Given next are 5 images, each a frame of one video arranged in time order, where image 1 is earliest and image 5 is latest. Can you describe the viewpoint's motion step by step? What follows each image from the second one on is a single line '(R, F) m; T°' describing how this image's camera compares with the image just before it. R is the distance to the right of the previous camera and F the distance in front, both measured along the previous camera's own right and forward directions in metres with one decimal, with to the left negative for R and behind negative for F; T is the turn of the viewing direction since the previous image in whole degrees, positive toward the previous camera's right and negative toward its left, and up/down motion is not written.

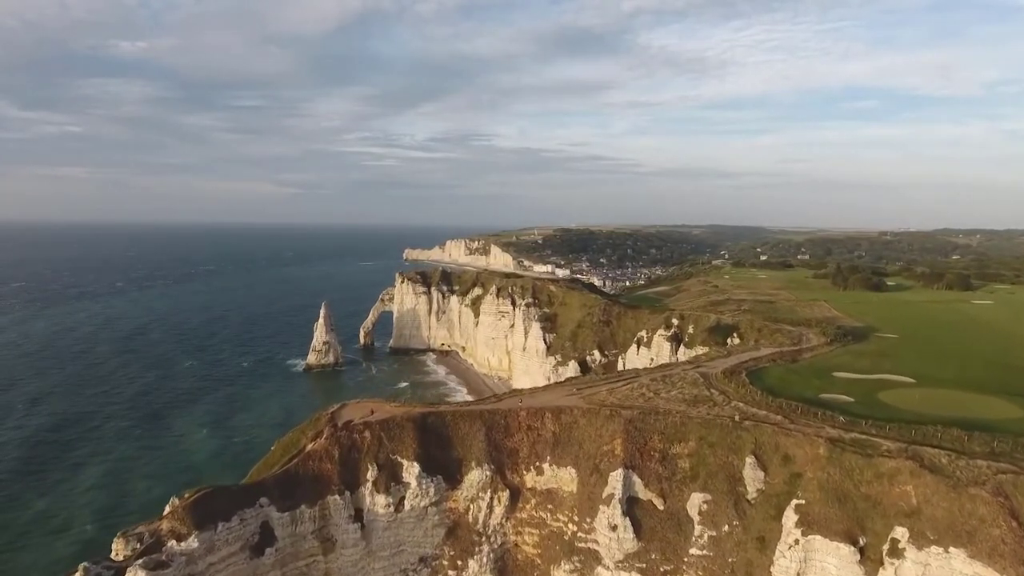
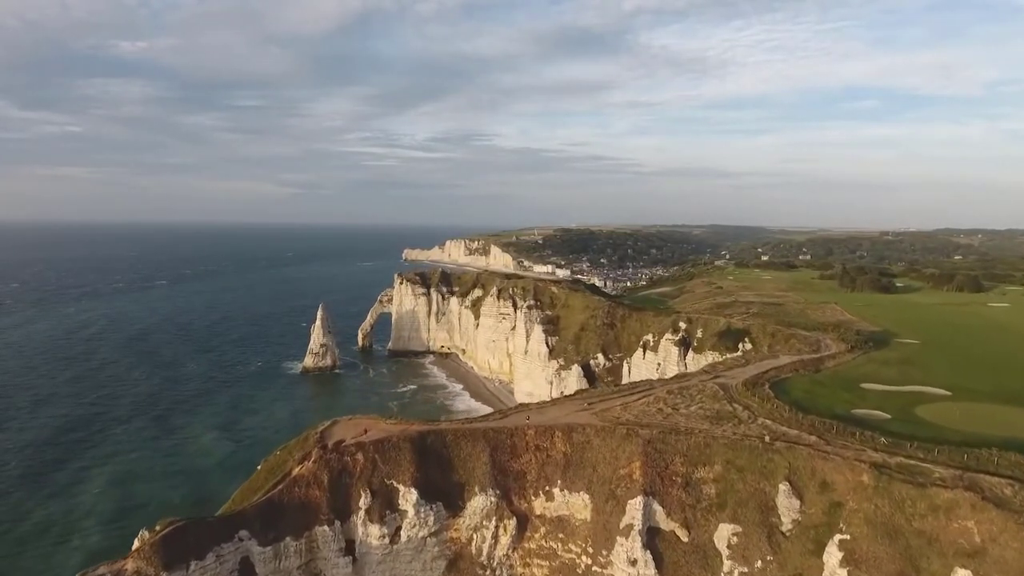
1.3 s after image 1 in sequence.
(-0.2, +1.5) m; 0°
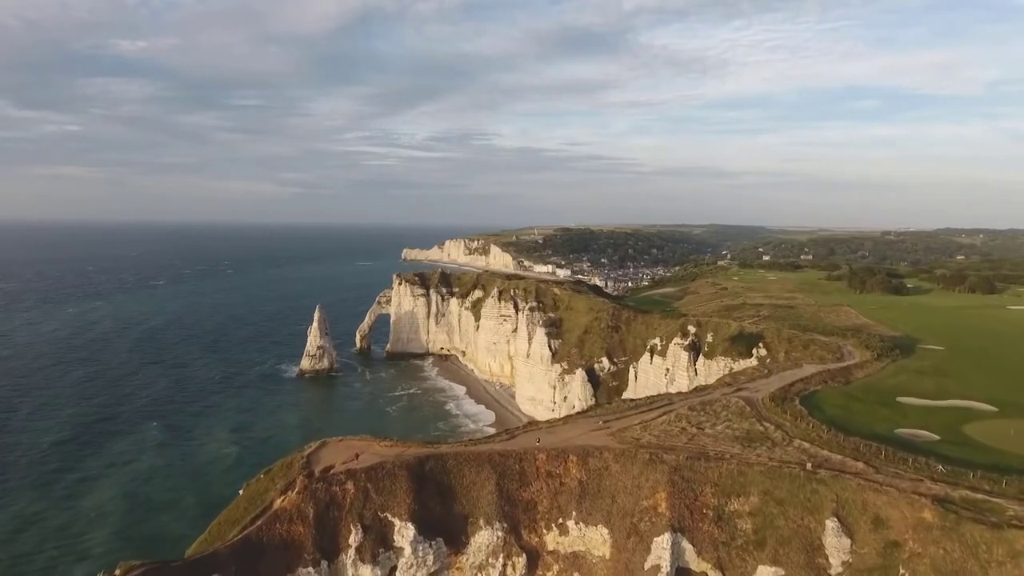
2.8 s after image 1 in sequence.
(-0.2, +1.6) m; 0°
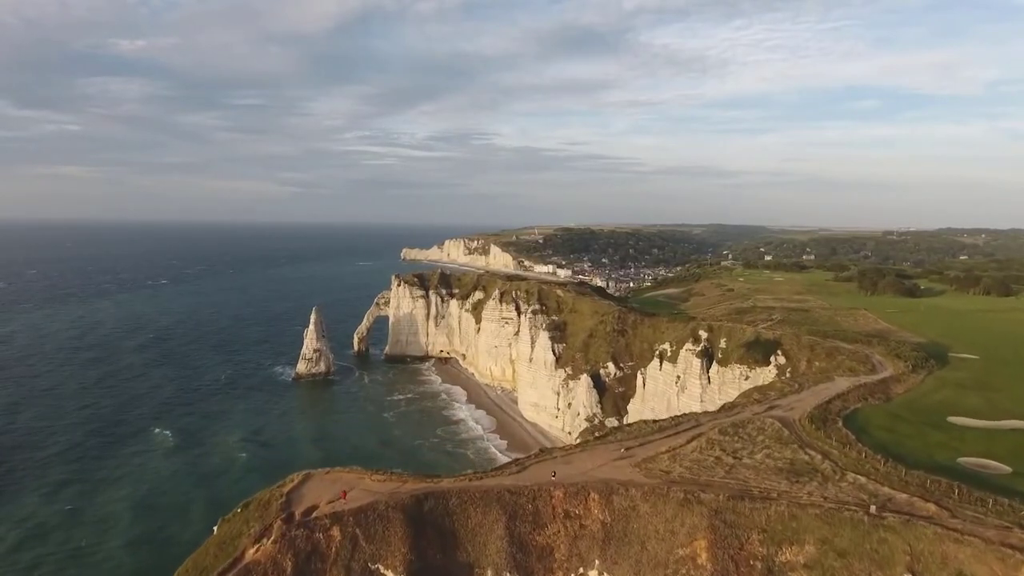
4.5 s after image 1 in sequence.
(-0.2, +1.9) m; 0°
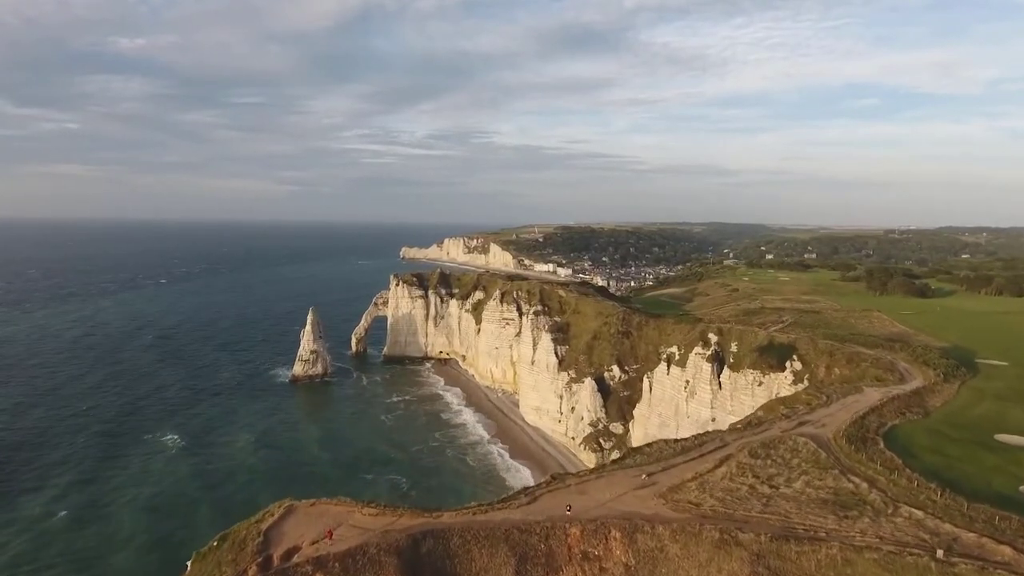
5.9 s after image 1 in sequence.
(-0.2, +1.5) m; 0°
